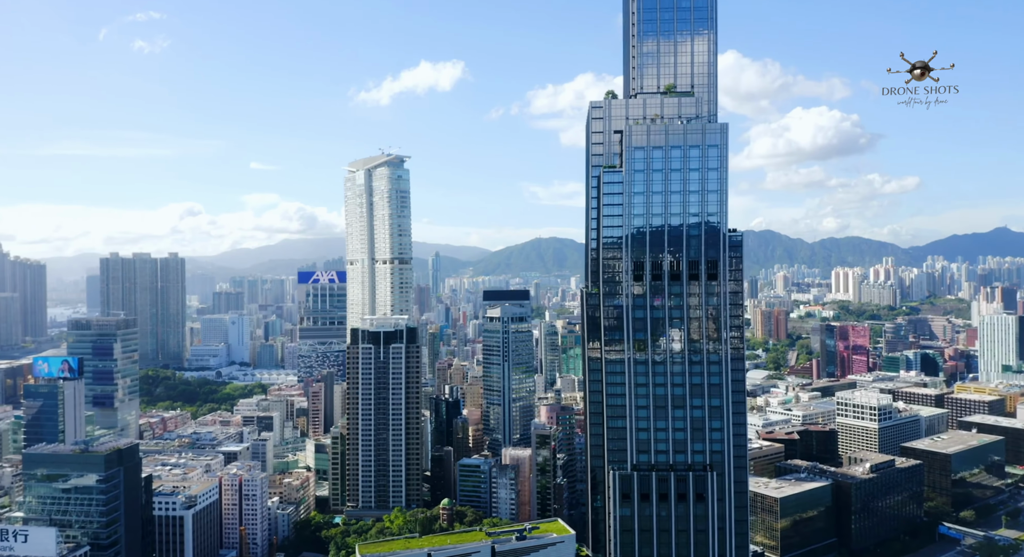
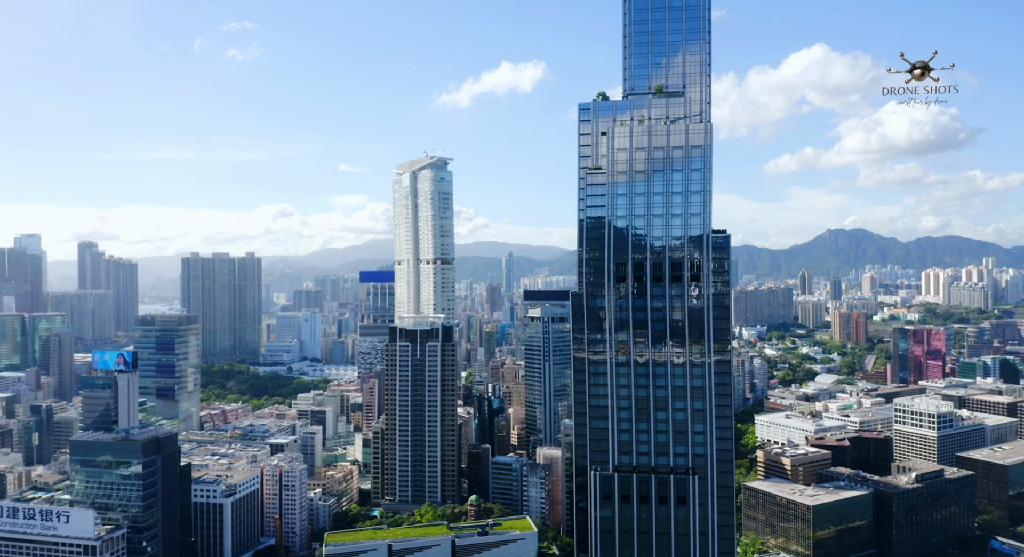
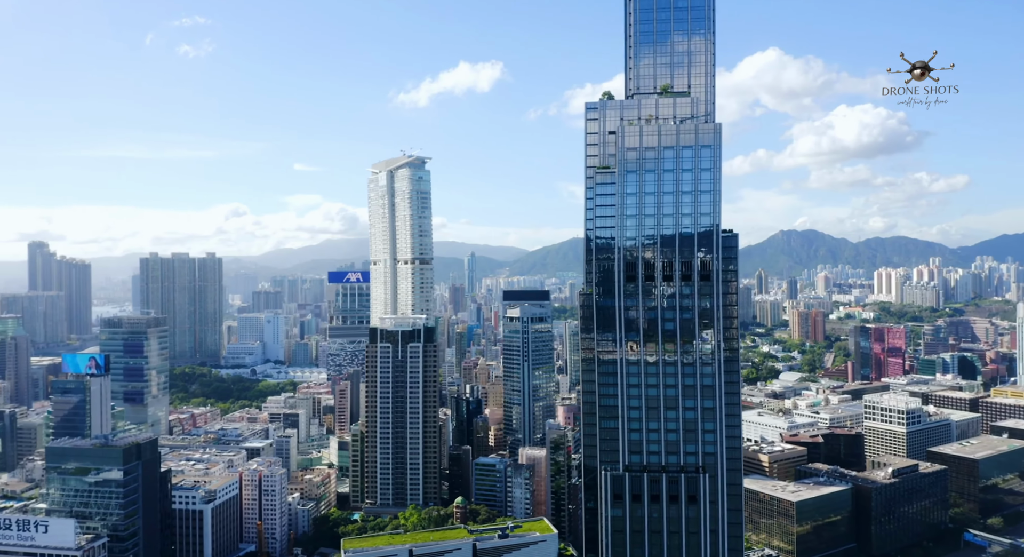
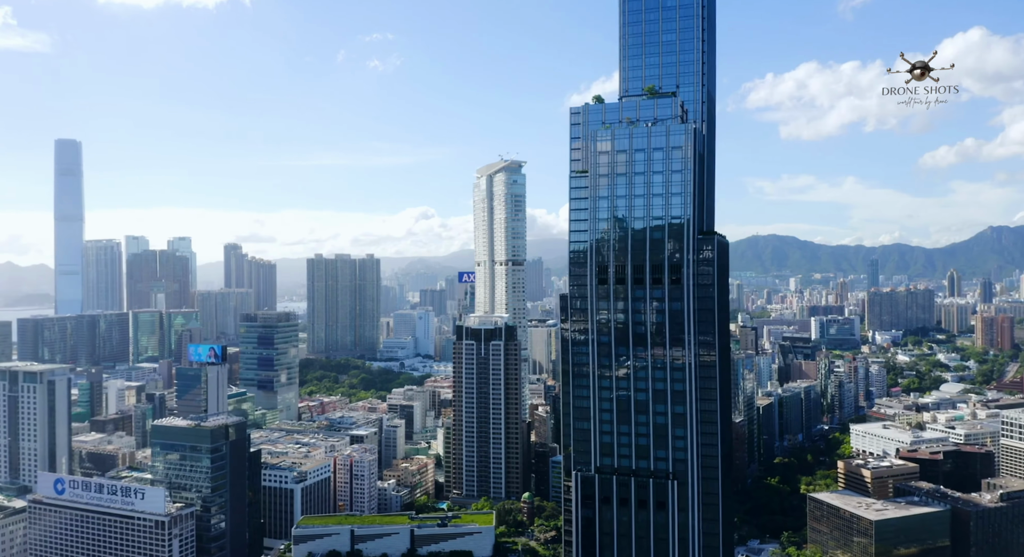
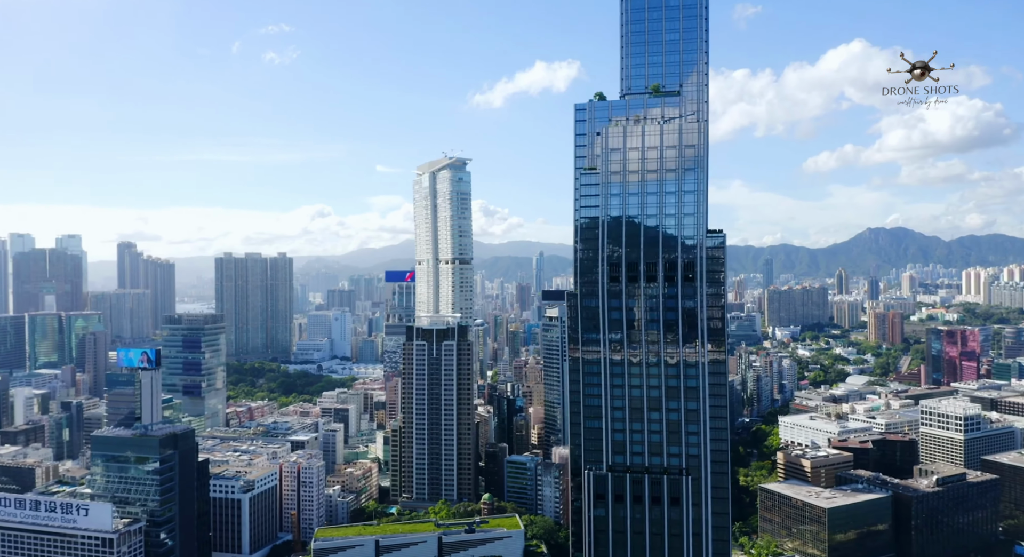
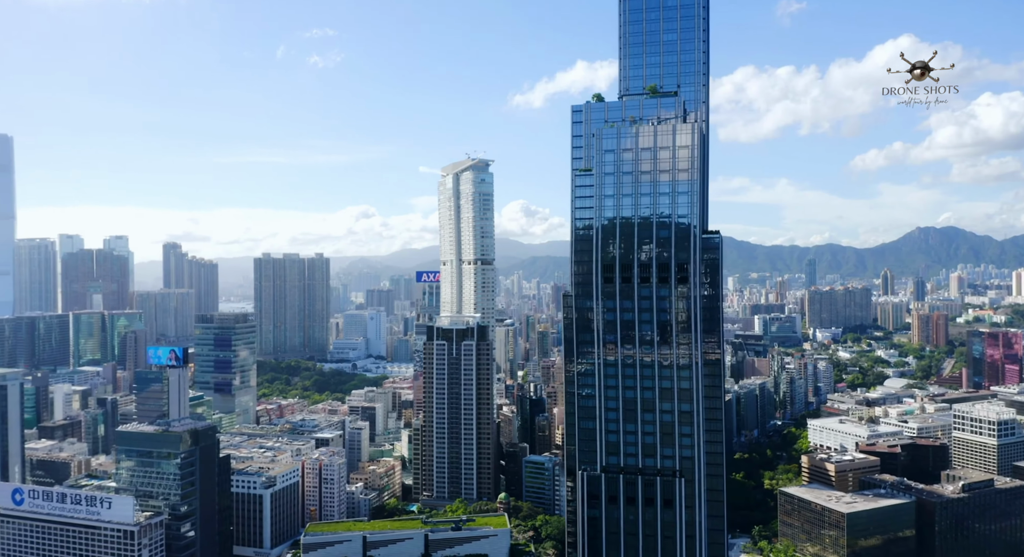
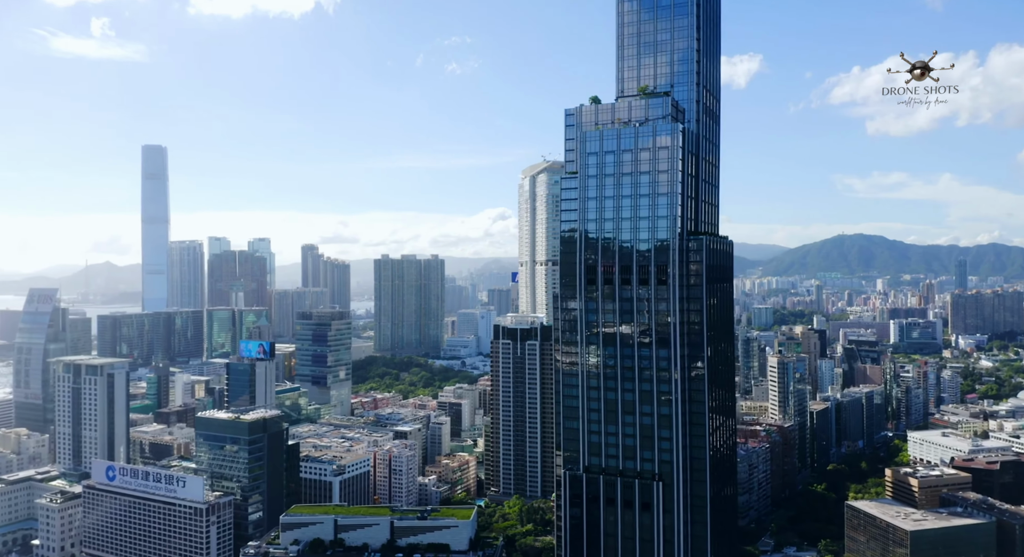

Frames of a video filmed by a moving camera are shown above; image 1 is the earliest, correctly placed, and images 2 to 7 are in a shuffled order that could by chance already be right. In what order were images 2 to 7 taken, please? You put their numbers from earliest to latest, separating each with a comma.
3, 2, 5, 6, 4, 7
